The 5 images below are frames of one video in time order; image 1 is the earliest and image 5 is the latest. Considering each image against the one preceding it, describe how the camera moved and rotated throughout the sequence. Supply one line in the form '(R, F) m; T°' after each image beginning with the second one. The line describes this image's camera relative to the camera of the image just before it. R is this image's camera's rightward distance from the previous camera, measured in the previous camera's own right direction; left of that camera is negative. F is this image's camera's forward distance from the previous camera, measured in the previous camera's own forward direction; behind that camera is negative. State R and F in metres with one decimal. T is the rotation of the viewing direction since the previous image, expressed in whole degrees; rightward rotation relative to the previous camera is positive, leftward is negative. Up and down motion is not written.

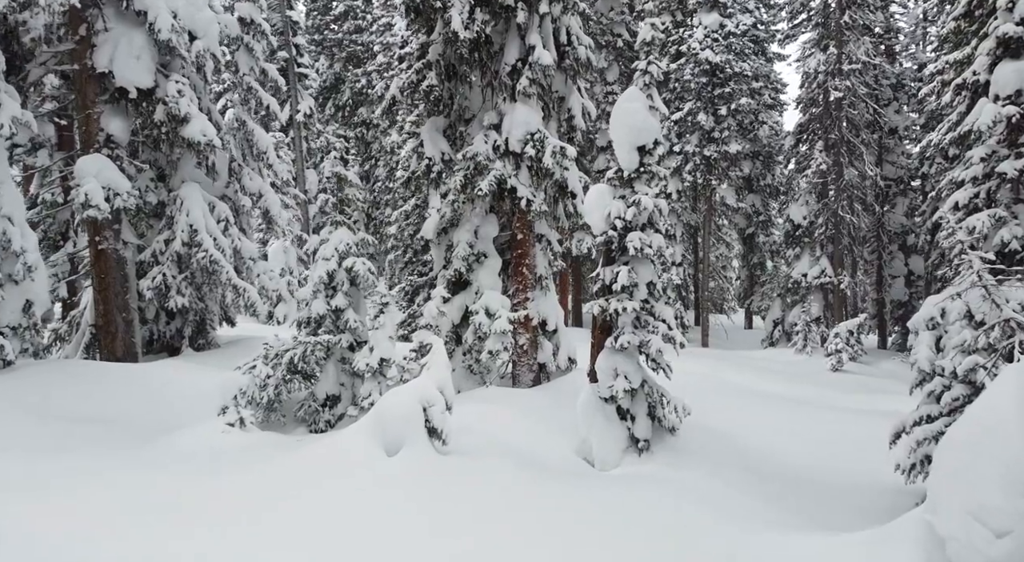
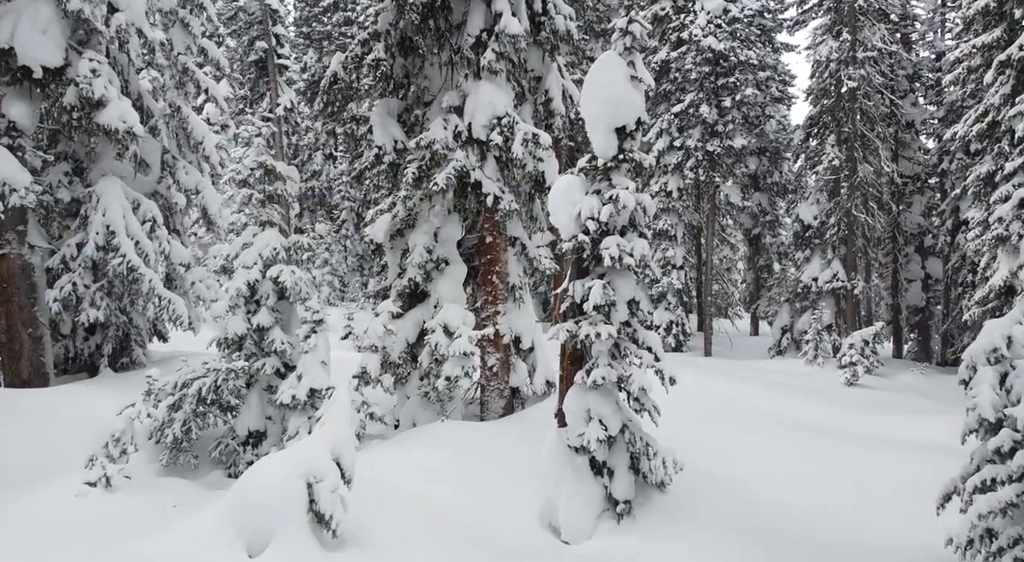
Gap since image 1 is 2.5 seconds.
(+0.7, +2.3) m; 0°
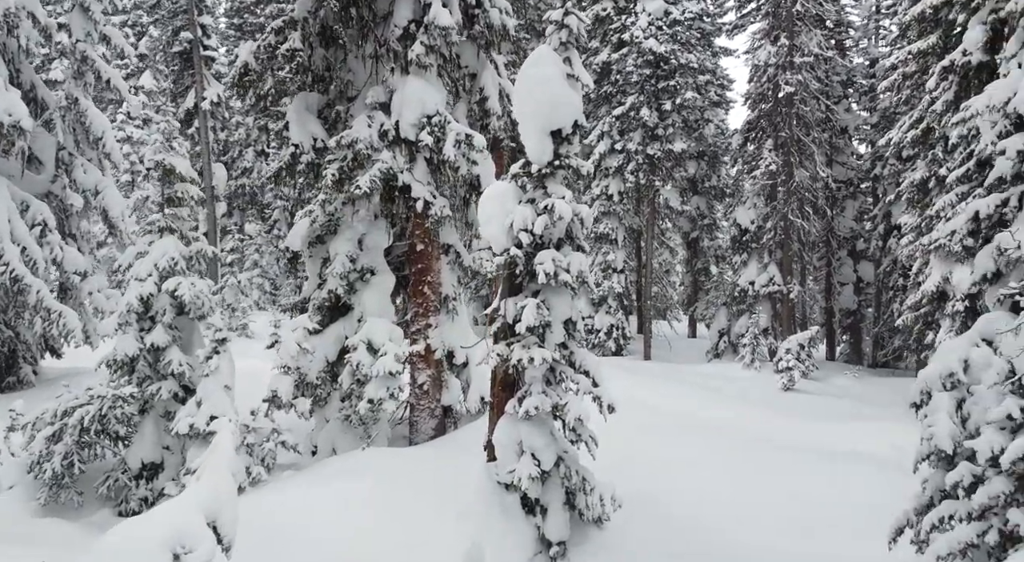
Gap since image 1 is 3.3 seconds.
(+0.2, +0.9) m; +4°
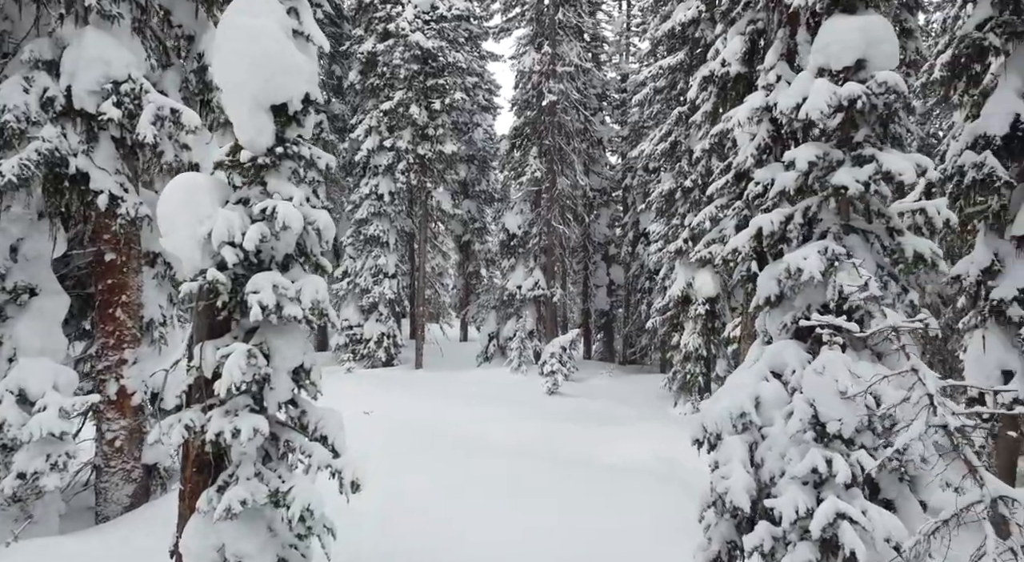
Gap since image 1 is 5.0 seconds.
(+0.4, +1.8) m; +18°
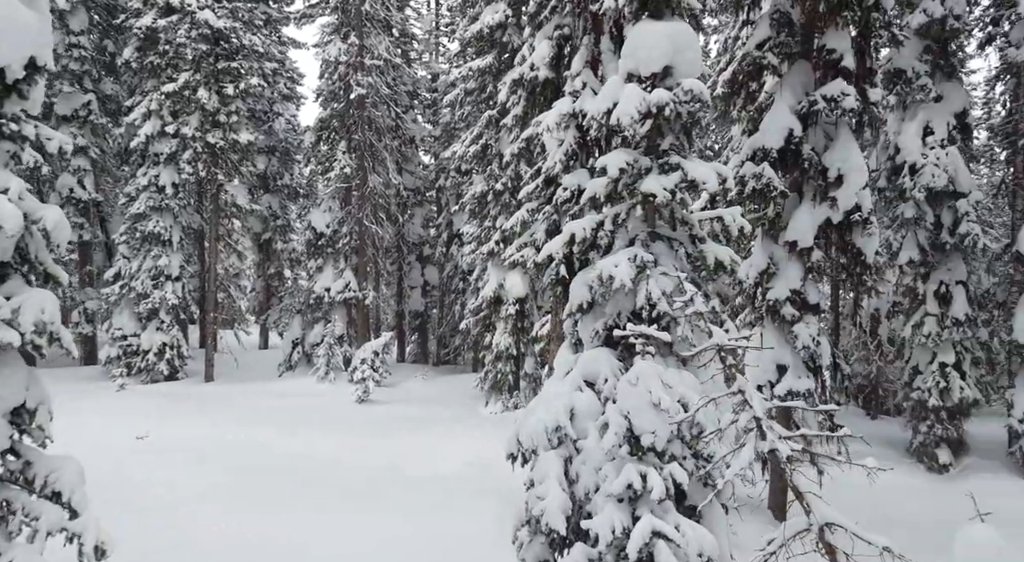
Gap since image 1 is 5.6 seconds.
(+0.1, +0.5) m; +15°
